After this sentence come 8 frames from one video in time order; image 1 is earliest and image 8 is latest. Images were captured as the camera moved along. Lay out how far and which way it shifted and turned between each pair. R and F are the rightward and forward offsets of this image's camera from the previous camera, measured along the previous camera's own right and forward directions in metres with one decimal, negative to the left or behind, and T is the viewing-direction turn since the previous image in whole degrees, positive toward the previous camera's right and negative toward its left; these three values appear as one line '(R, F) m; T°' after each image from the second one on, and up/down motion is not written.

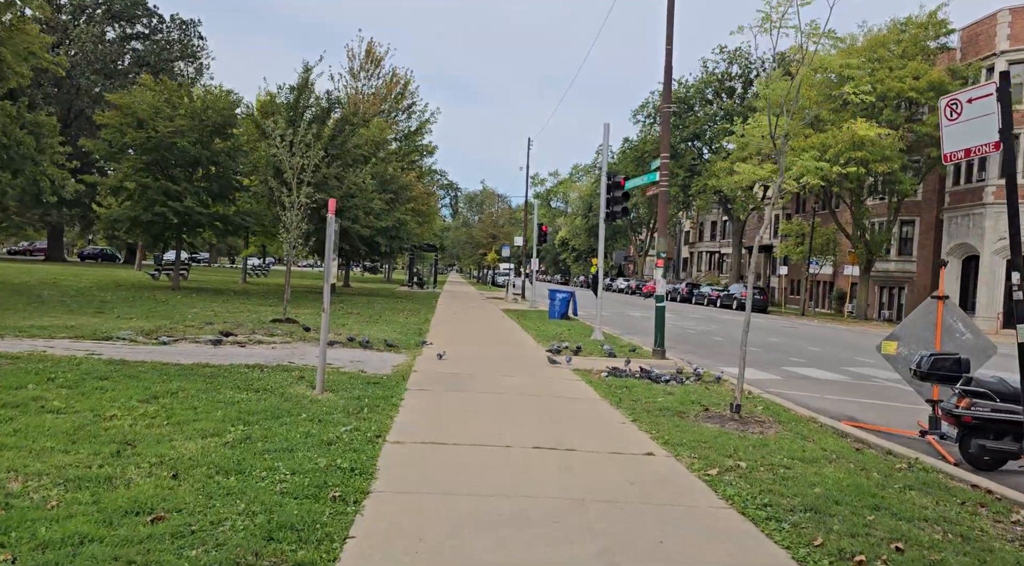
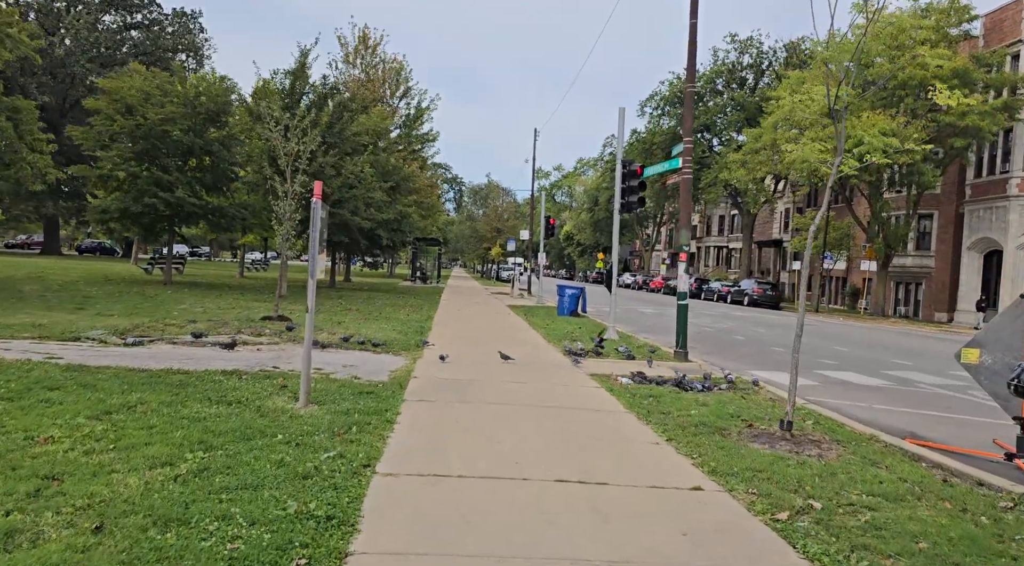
(-0.1, +1.2) m; 0°
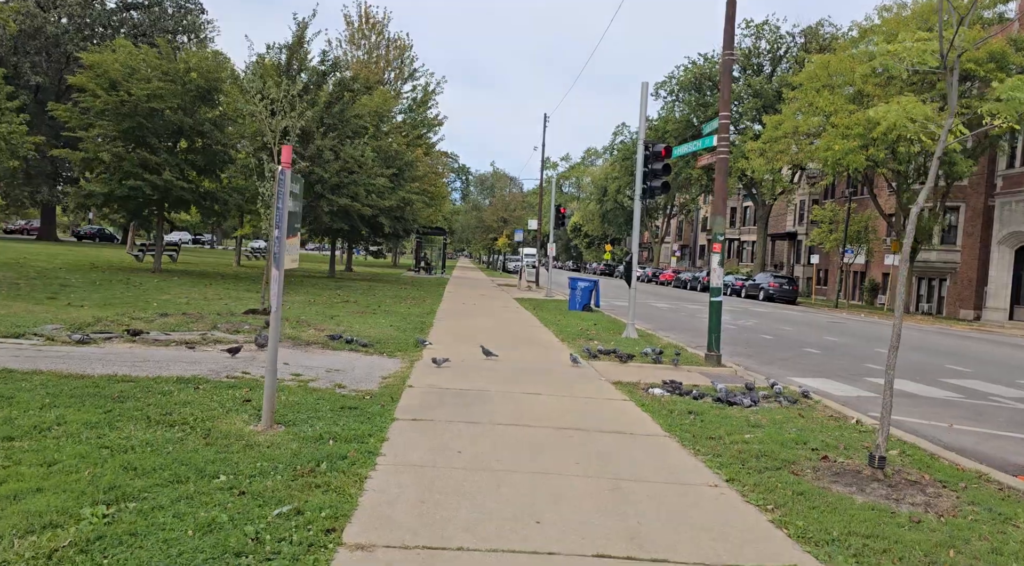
(-0.1, +1.5) m; 0°
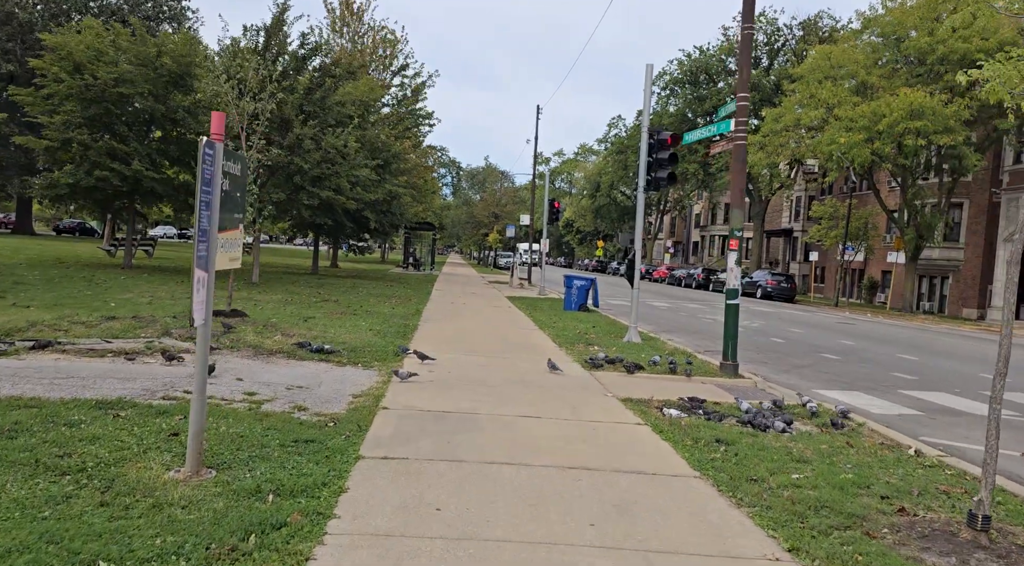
(0.0, +1.3) m; +1°
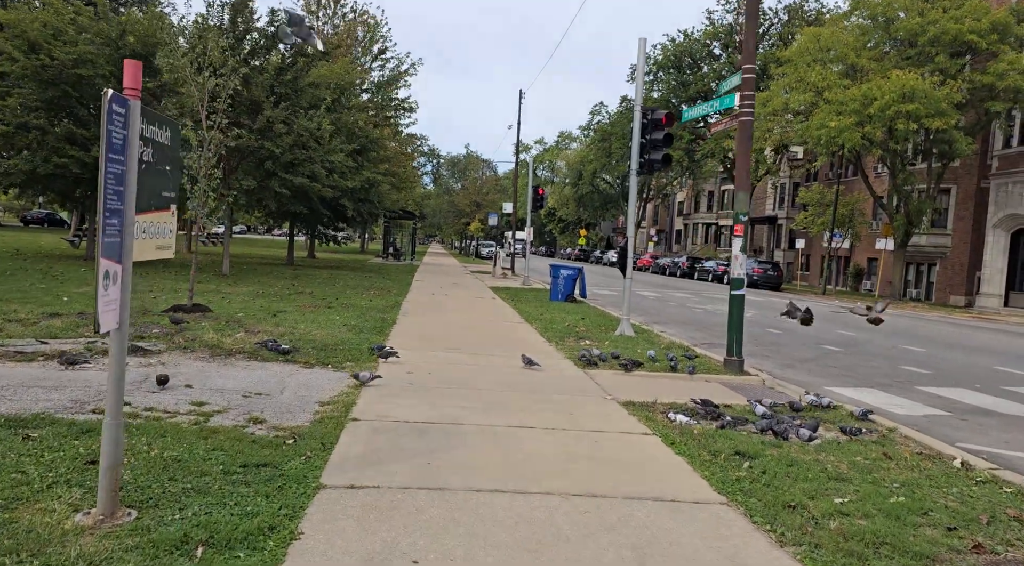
(-0.1, +0.9) m; +1°
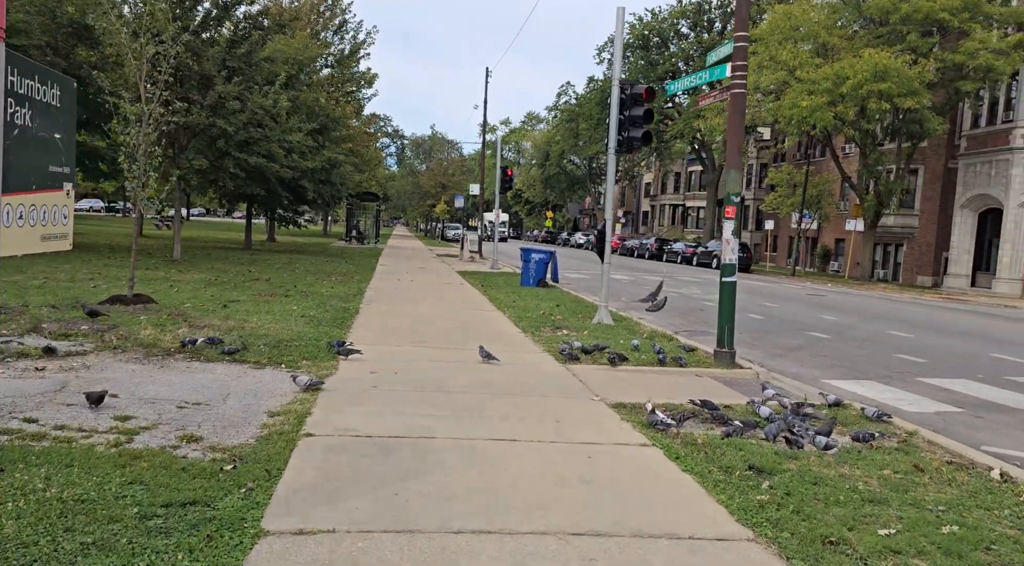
(-0.1, +0.8) m; +3°
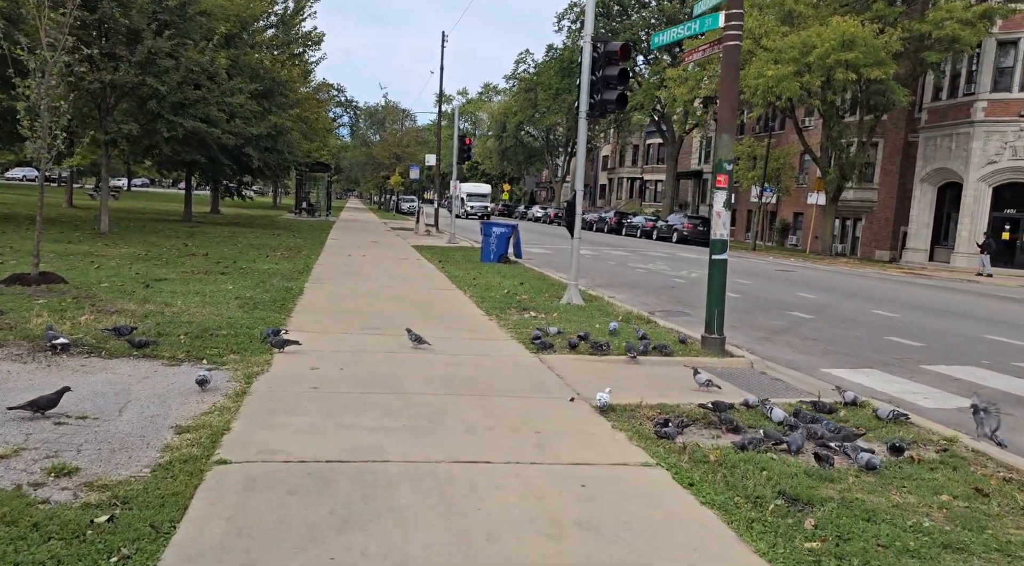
(-0.1, +1.1) m; +3°
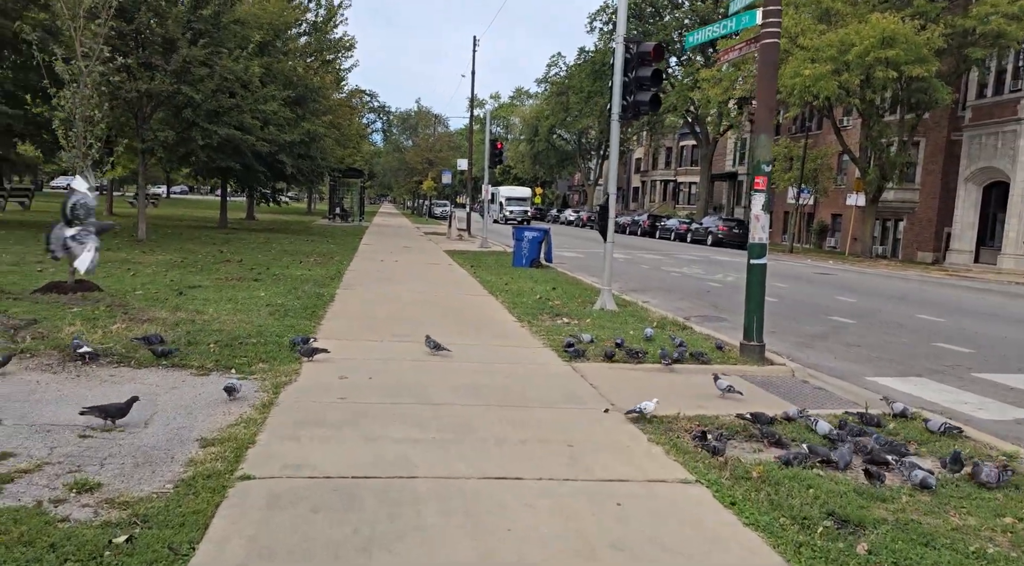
(0.0, +0.2) m; -2°
